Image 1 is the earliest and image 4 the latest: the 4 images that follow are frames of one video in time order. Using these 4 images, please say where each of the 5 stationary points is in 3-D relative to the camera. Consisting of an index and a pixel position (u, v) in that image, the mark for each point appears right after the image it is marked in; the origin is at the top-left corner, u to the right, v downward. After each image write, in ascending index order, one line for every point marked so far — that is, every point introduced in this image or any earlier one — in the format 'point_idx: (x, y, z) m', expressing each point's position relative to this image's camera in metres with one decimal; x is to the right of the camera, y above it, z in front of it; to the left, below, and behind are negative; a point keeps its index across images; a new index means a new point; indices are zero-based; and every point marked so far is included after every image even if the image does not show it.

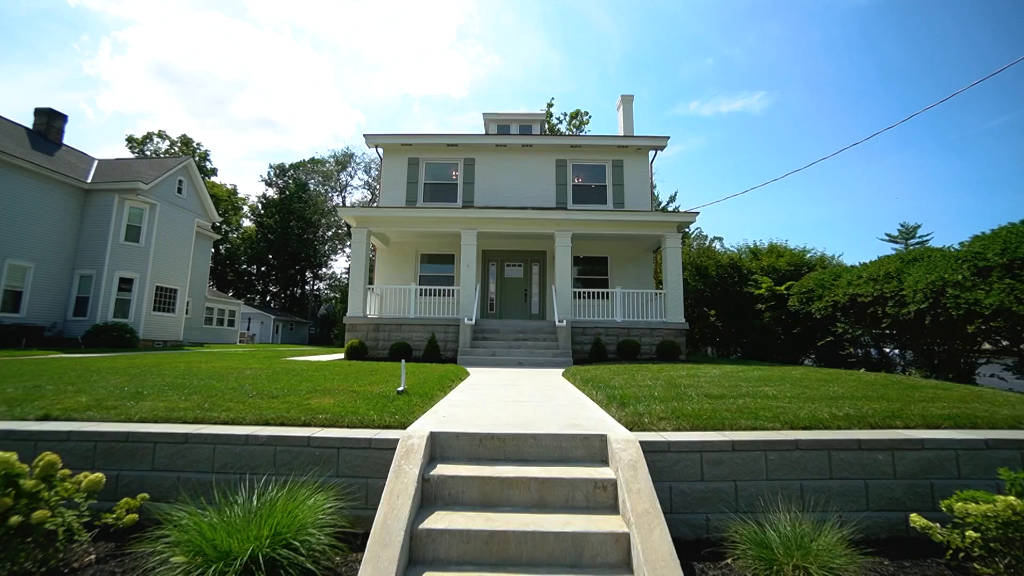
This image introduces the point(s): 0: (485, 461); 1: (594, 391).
0: (-0.2, -1.1, +3.3) m
1: (+0.9, -1.2, +5.7) m
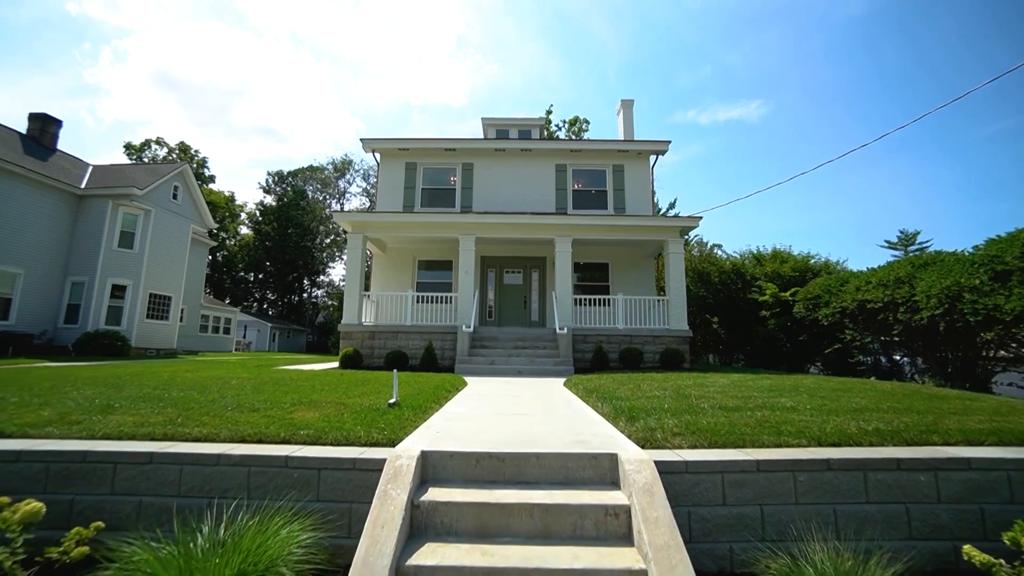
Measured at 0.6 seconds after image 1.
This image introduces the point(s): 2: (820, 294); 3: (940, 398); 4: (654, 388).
0: (-0.2, -1.2, +3.0) m
1: (+0.9, -1.2, +5.4) m
2: (+7.6, -0.1, +12.5) m
3: (+4.3, -1.1, +5.1) m
4: (+1.9, -1.3, +6.6) m
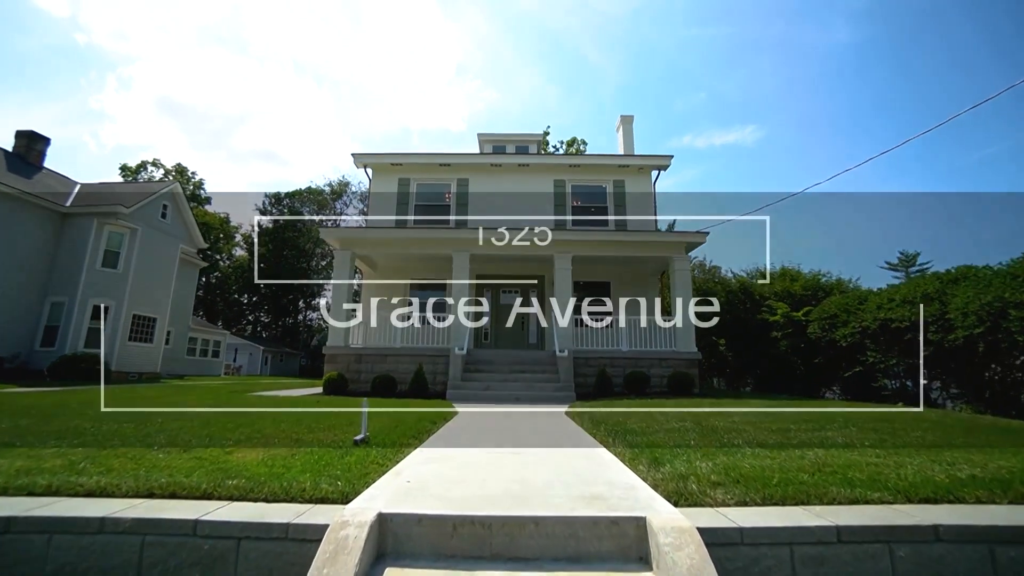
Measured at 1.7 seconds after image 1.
0: (-0.2, -1.2, +2.2) m
1: (+0.9, -1.3, +4.6) m
2: (+7.5, -0.6, +11.7) m
3: (+4.3, -1.2, +4.3) m
4: (+1.8, -1.5, +5.7) m
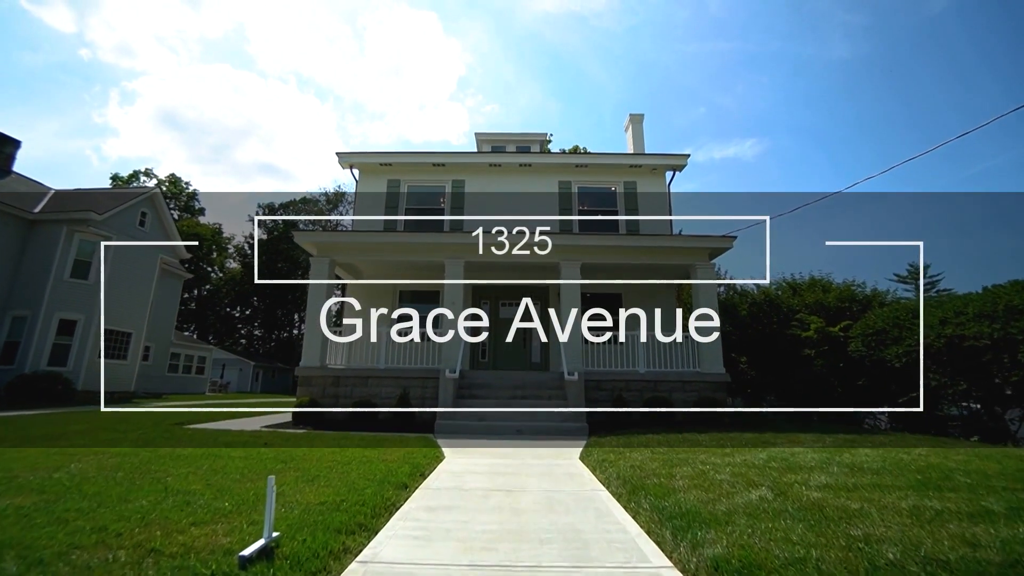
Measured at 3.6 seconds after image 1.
0: (-0.2, -1.2, +0.6) m
1: (+0.9, -1.4, +3.0) m
2: (+7.6, -0.8, +10.2) m
3: (+4.3, -1.3, +2.7) m
4: (+1.8, -1.6, +4.2) m
